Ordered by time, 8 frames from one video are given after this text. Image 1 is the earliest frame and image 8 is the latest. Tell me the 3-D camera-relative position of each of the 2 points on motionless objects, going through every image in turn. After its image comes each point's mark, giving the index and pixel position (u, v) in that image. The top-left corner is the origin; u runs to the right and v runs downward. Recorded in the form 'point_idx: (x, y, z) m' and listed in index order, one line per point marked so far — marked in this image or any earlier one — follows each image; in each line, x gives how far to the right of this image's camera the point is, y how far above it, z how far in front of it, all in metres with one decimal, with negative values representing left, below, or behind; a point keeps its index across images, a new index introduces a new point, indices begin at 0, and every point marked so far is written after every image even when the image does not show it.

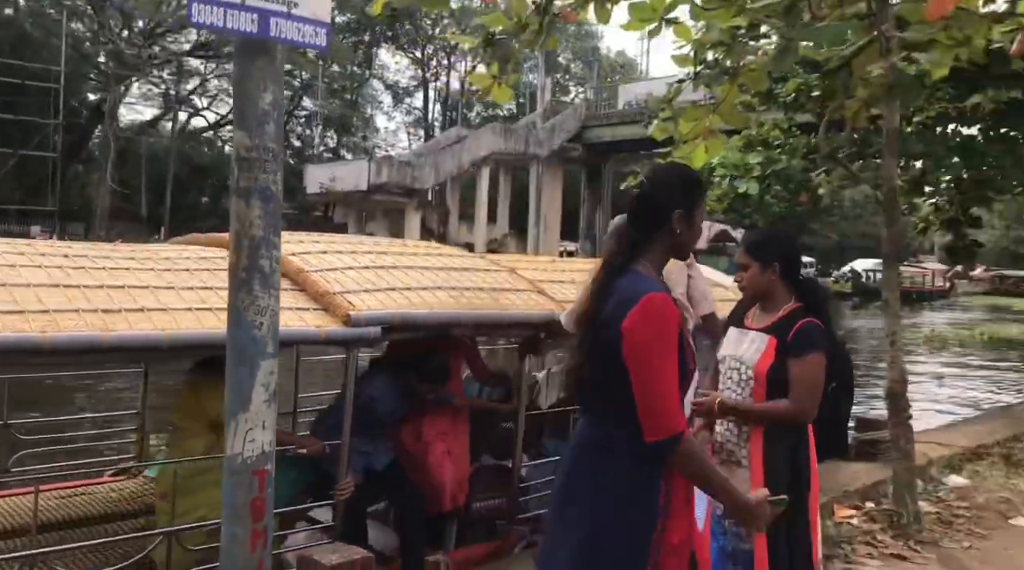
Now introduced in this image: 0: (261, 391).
0: (-0.5, -0.2, +1.9) m
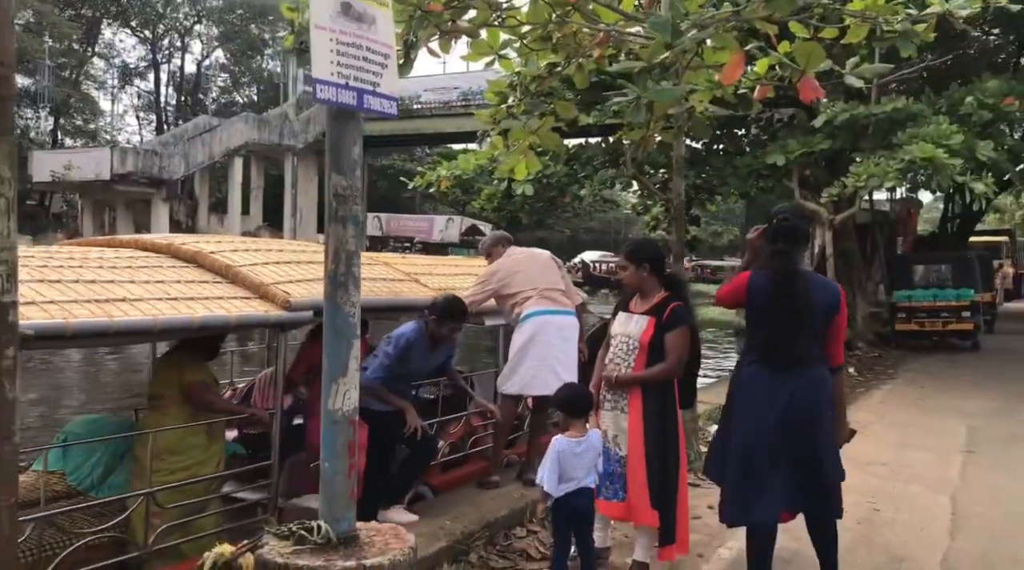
0: (-0.5, -0.2, +2.7) m
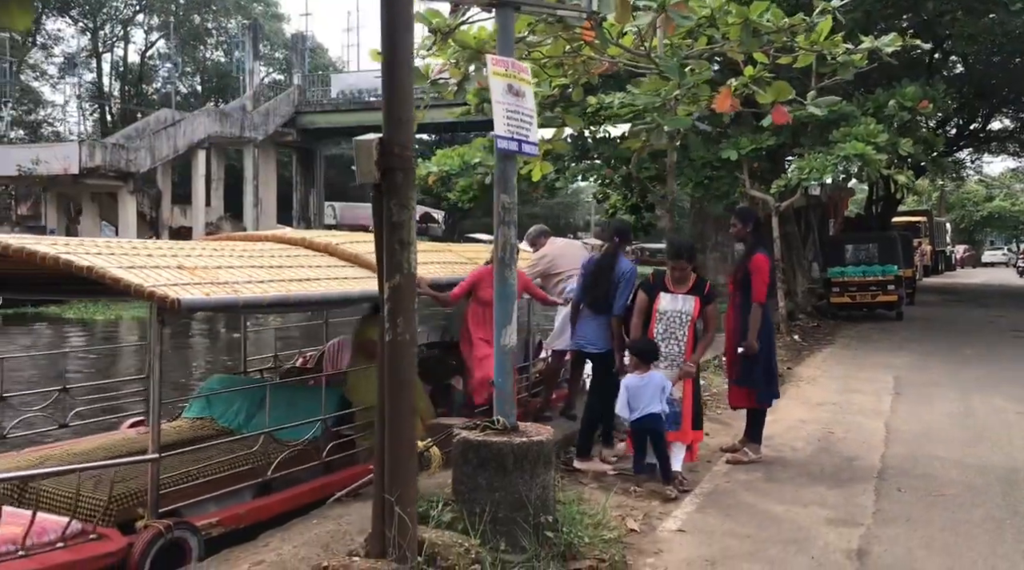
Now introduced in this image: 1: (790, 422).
0: (0.0, -0.1, +4.2) m
1: (+2.2, -1.1, +7.2) m
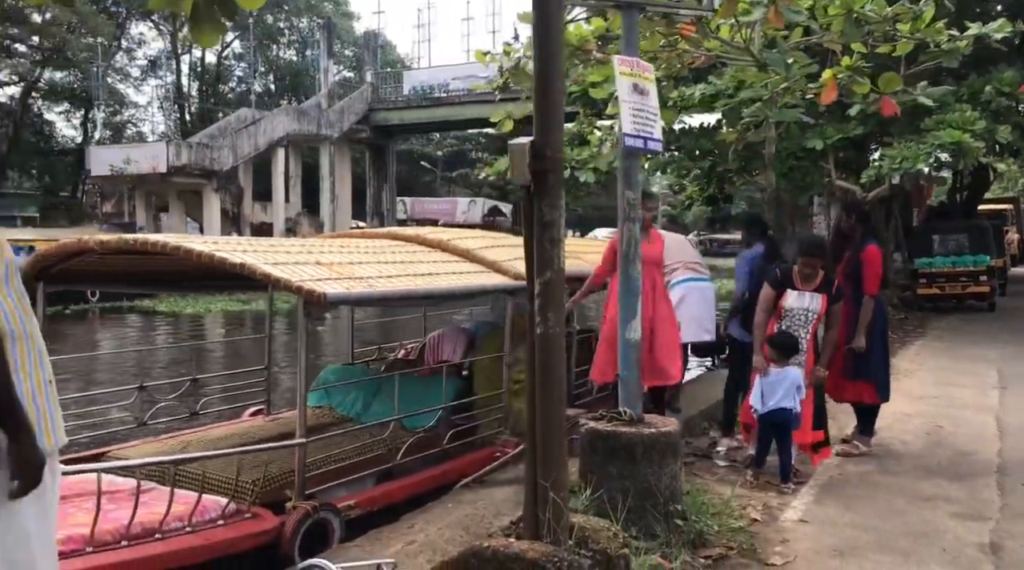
0: (+0.6, -0.1, +4.3) m
1: (+3.0, -1.0, +7.2) m
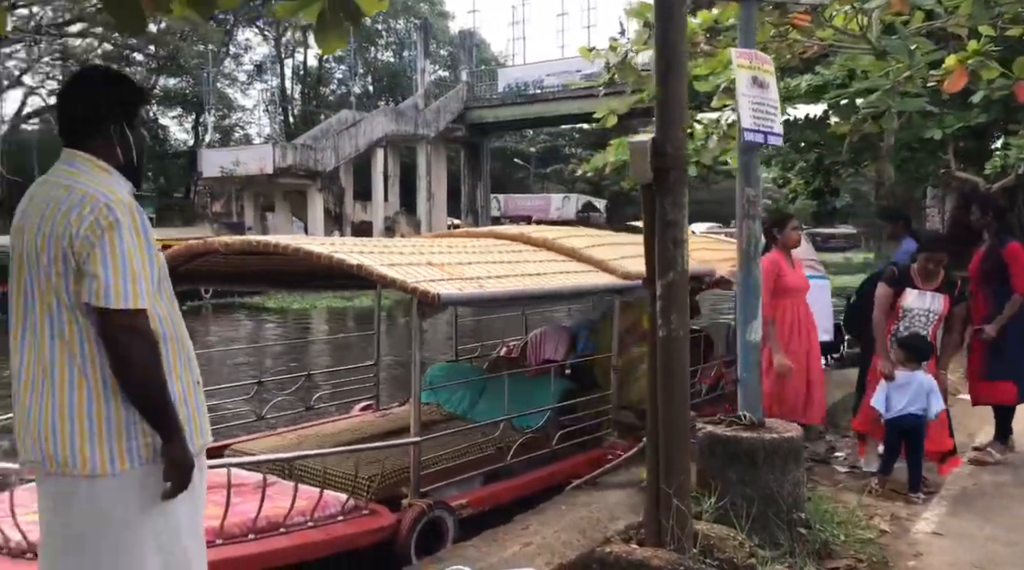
0: (+1.1, -0.1, +4.2) m
1: (+3.8, -1.0, +6.8) m
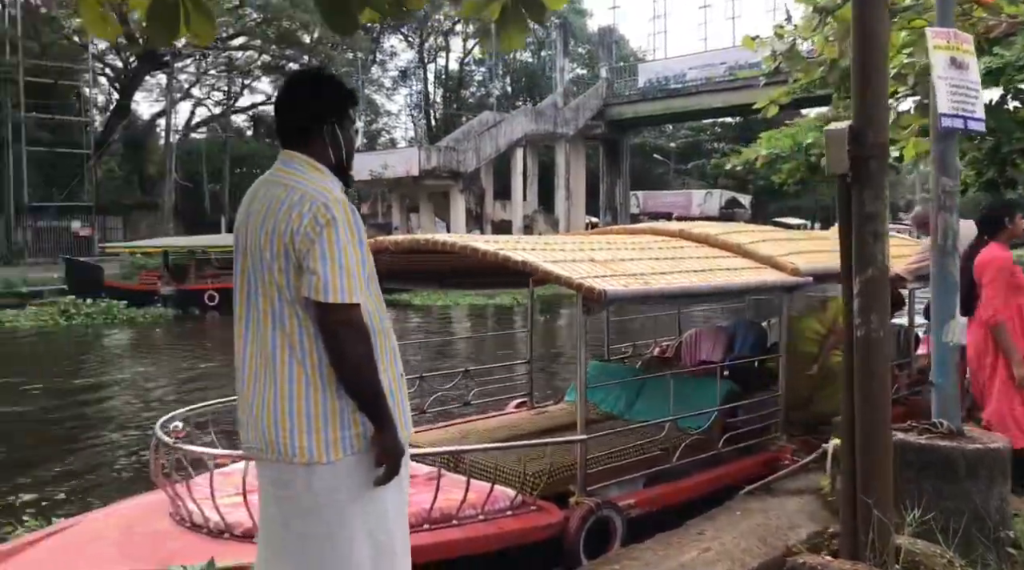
0: (+1.9, -0.1, +3.9) m
1: (+4.9, -1.0, +6.1) m
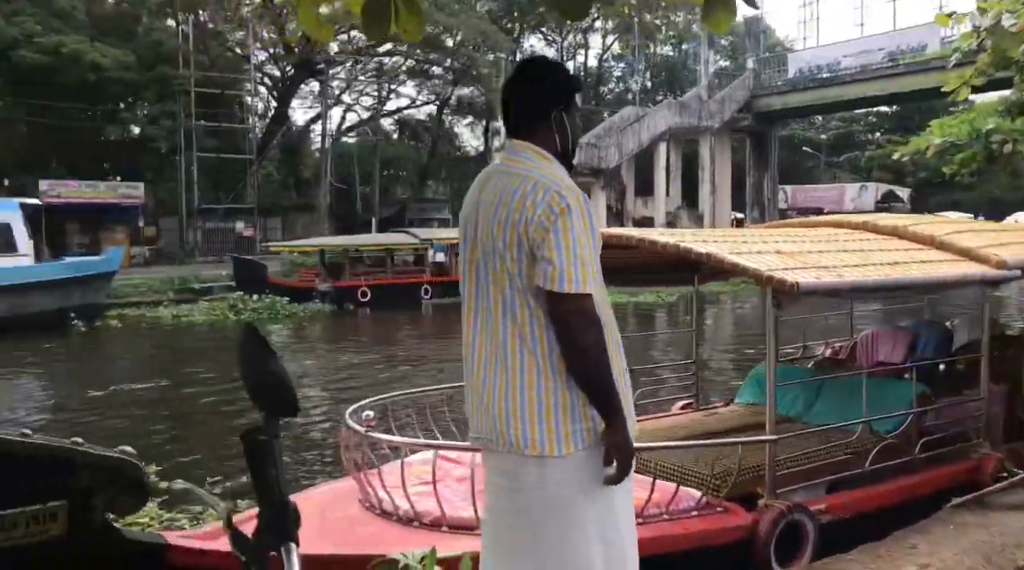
0: (+2.6, -0.1, +3.5) m
1: (+6.0, -0.9, +5.2) m
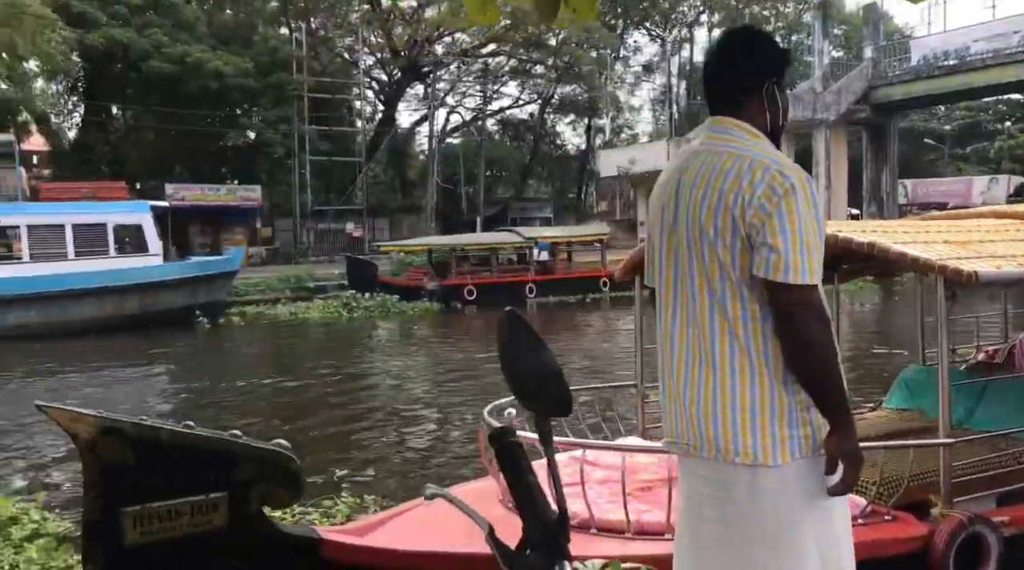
0: (+3.2, 0.0, +3.0) m
1: (+6.7, -0.9, +4.3) m
